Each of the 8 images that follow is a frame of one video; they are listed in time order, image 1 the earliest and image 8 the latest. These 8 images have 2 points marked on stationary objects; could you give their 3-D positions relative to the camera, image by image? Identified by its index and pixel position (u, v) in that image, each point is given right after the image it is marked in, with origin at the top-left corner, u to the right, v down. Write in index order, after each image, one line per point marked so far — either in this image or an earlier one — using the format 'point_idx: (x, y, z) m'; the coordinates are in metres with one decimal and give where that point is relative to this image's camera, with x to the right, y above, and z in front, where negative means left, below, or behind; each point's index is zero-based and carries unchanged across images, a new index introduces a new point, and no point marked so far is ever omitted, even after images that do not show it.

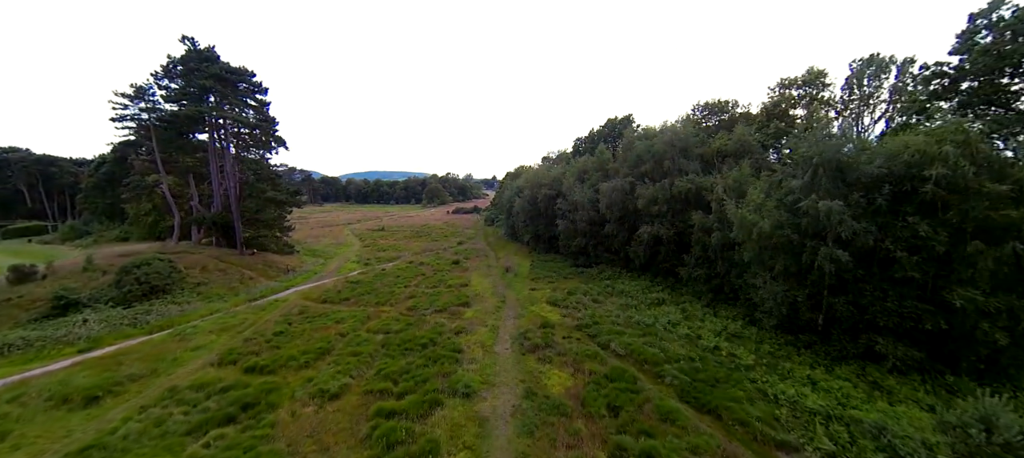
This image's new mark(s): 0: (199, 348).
0: (-16.0, -6.2, +19.5) m
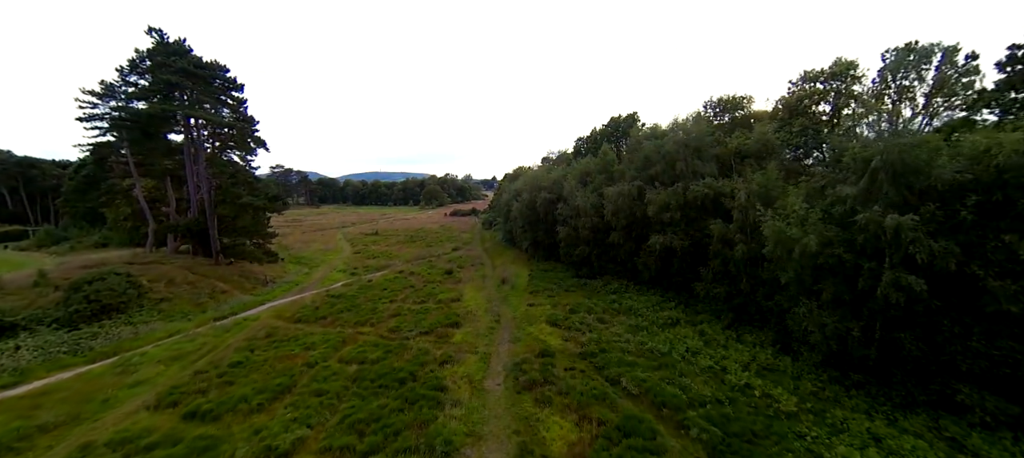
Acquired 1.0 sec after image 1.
0: (-16.3, -6.8, +17.0) m
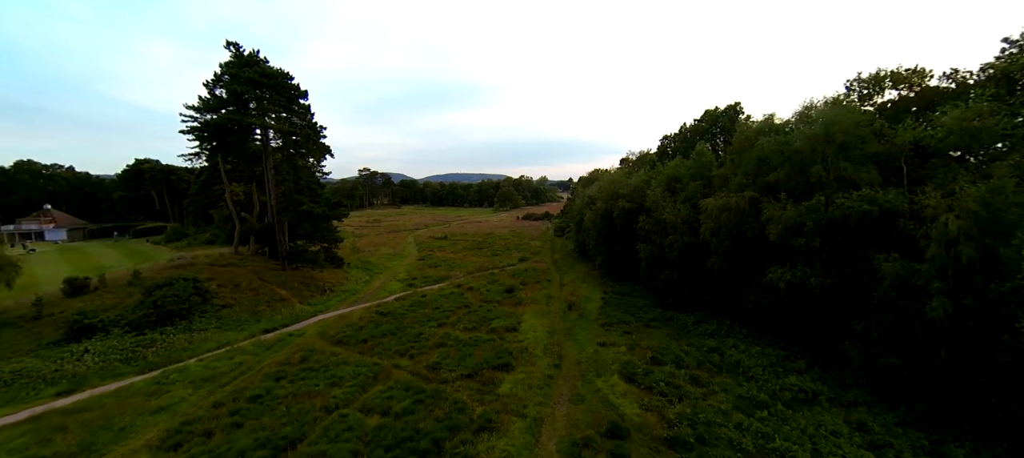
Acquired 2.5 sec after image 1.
0: (-14.1, -7.3, +15.9) m
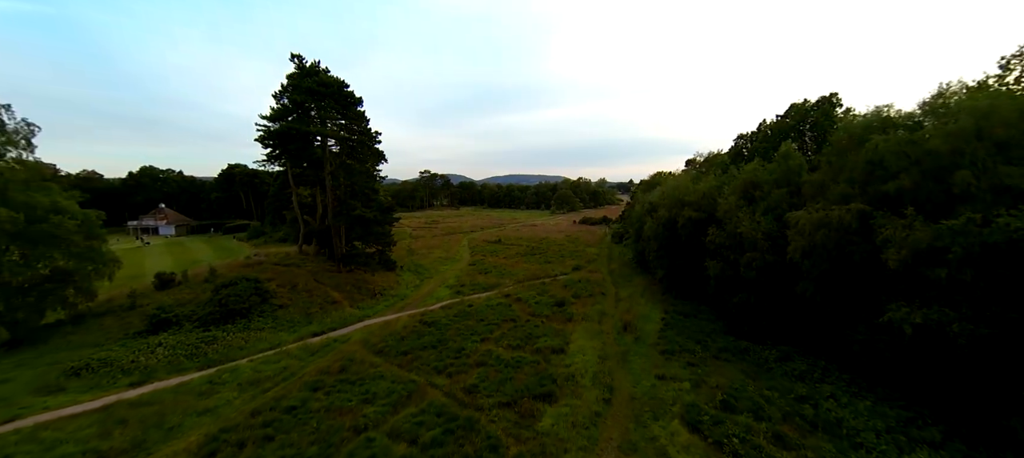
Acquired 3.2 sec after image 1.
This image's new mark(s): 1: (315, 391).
0: (-12.5, -7.6, +16.2) m
1: (-8.2, -6.8, +16.6) m
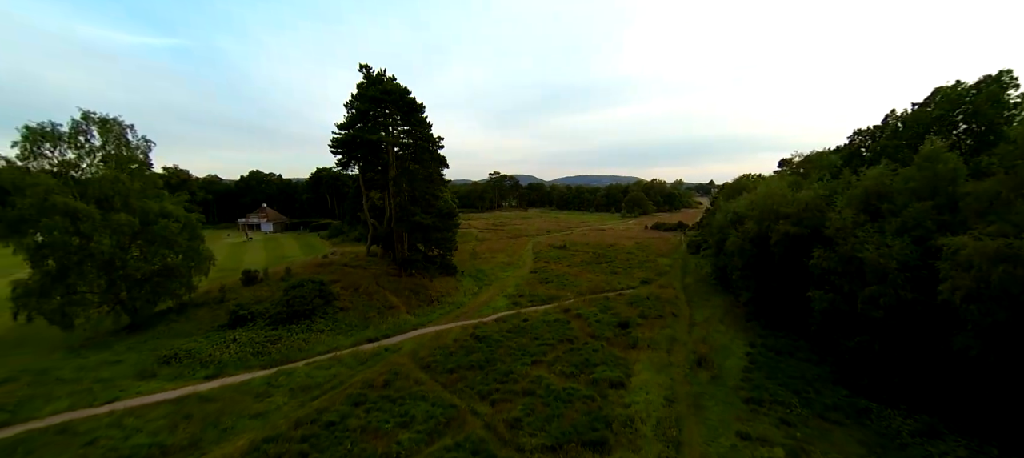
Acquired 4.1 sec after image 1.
0: (-10.6, -7.9, +16.4) m
1: (-6.3, -7.1, +16.0) m
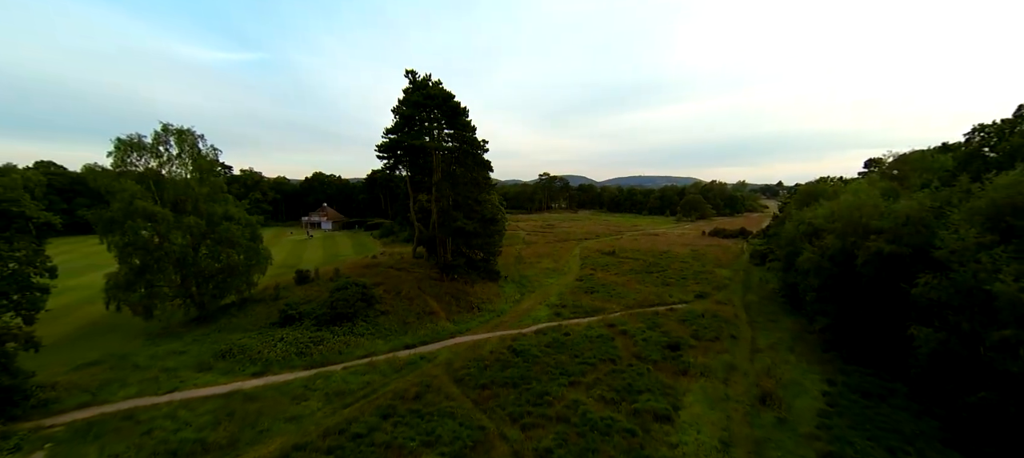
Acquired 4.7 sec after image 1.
0: (-9.2, -8.1, +16.5) m
1: (-5.0, -7.4, +15.6) m
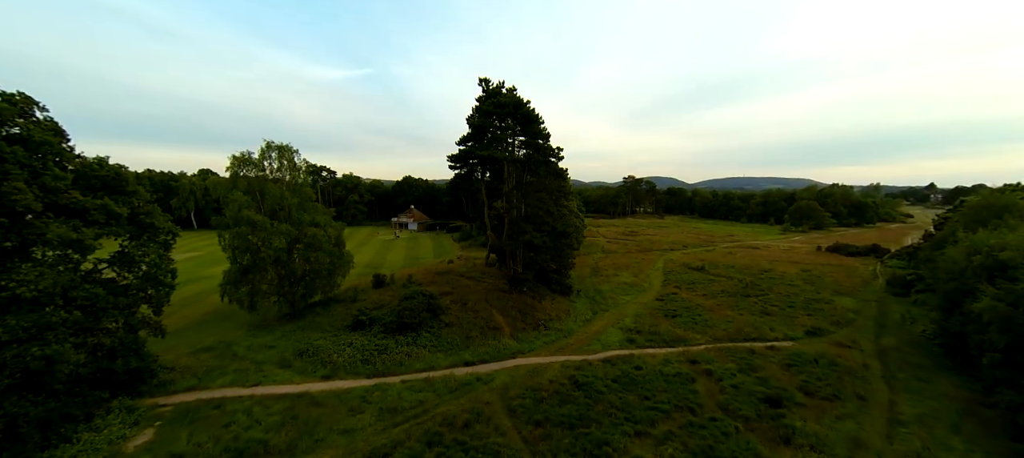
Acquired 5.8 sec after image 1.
0: (-7.0, -8.7, +16.5) m
1: (-3.1, -8.1, +14.7) m
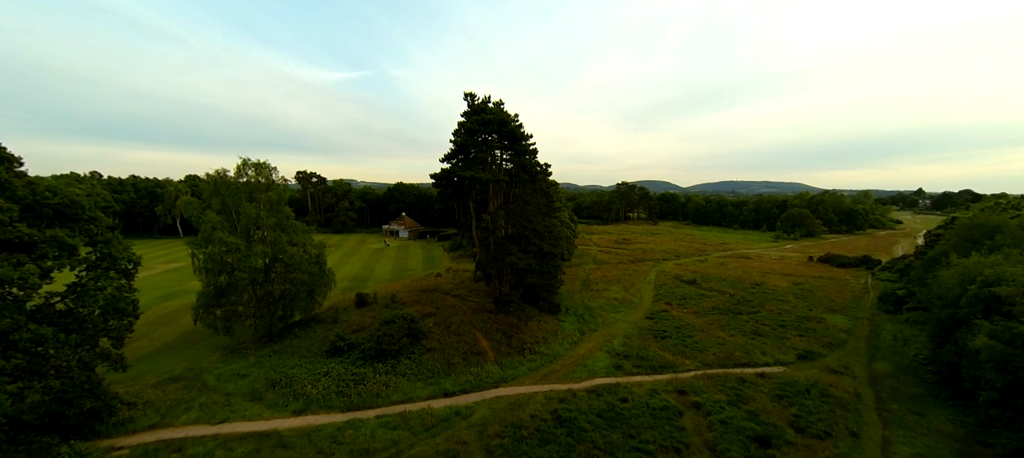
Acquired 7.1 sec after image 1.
0: (-7.9, -10.0, +15.5) m
1: (-3.9, -9.4, +13.8) m
